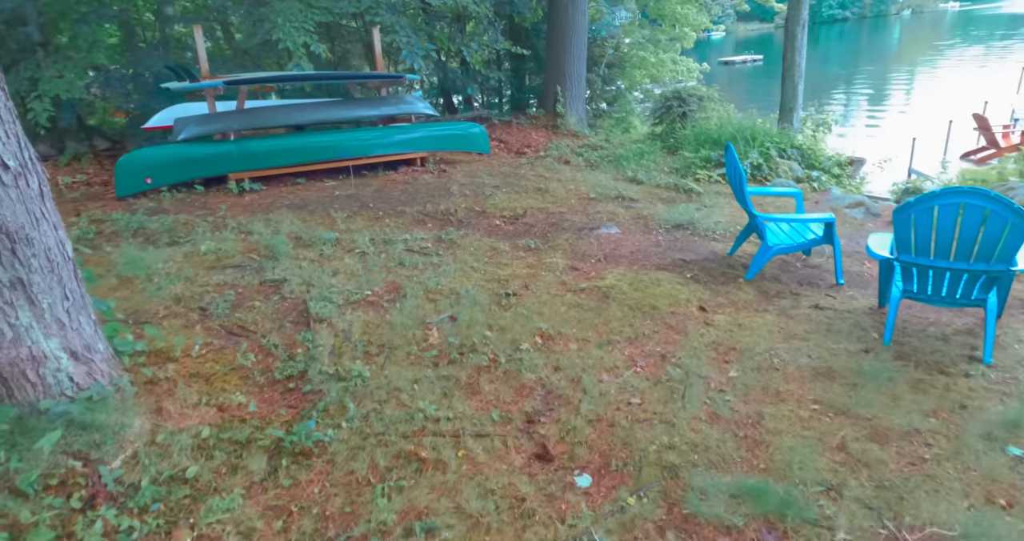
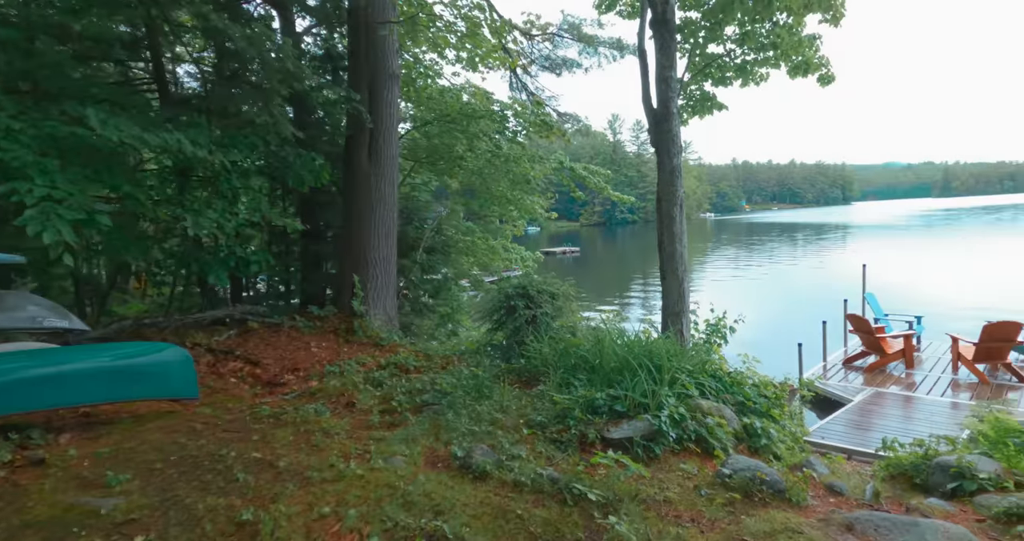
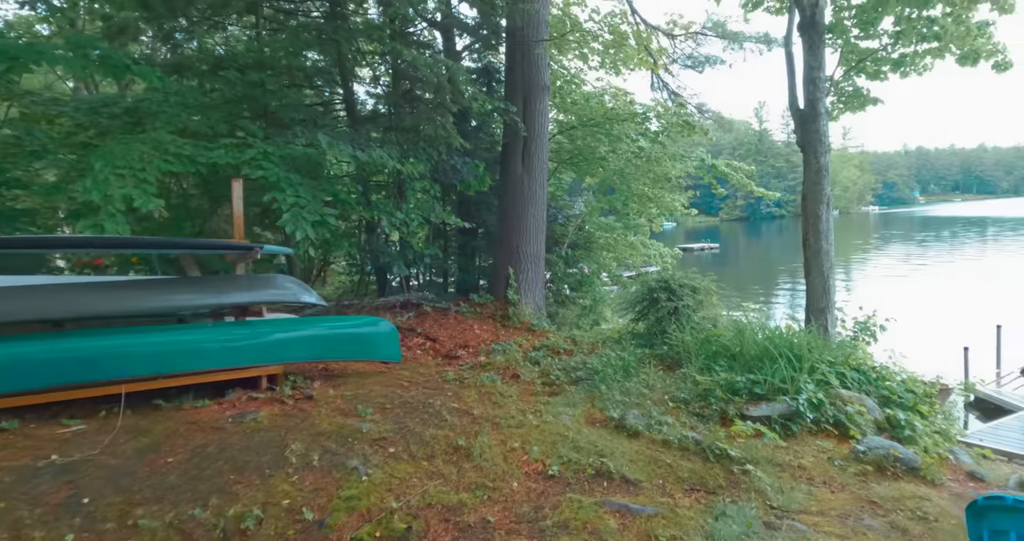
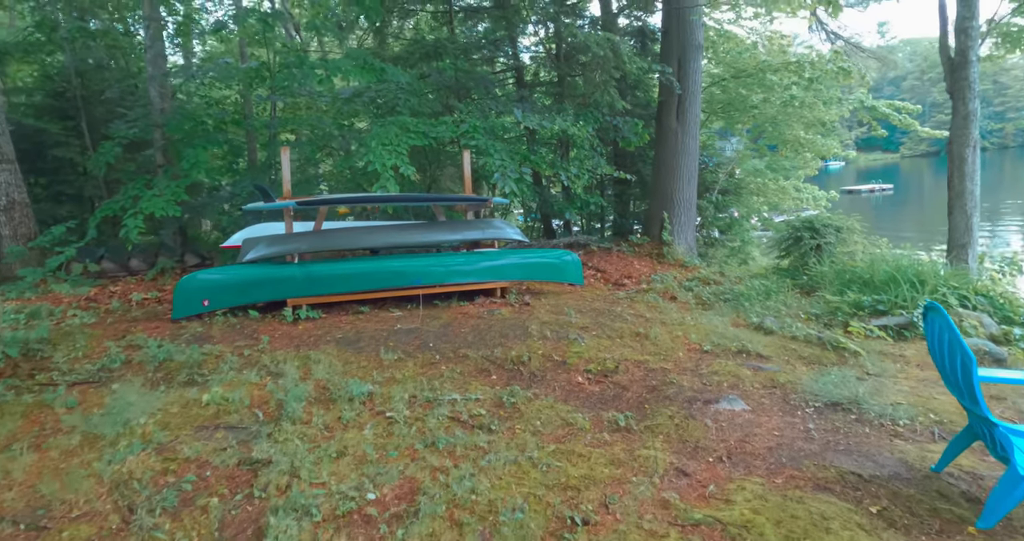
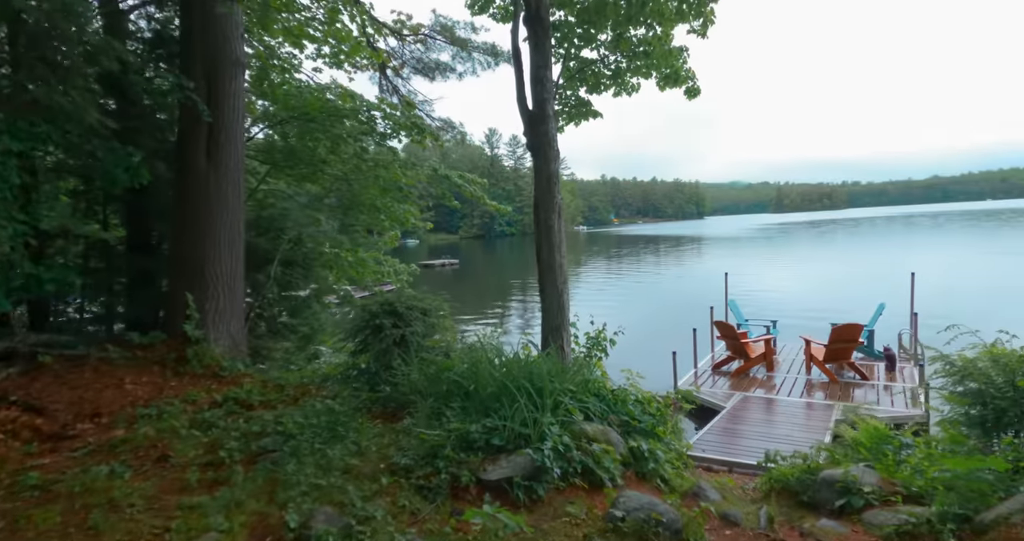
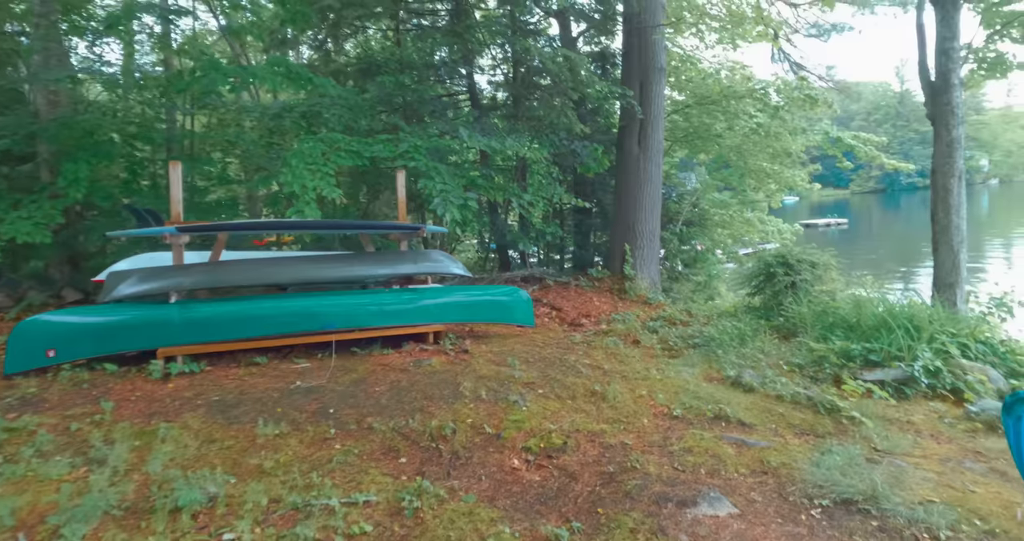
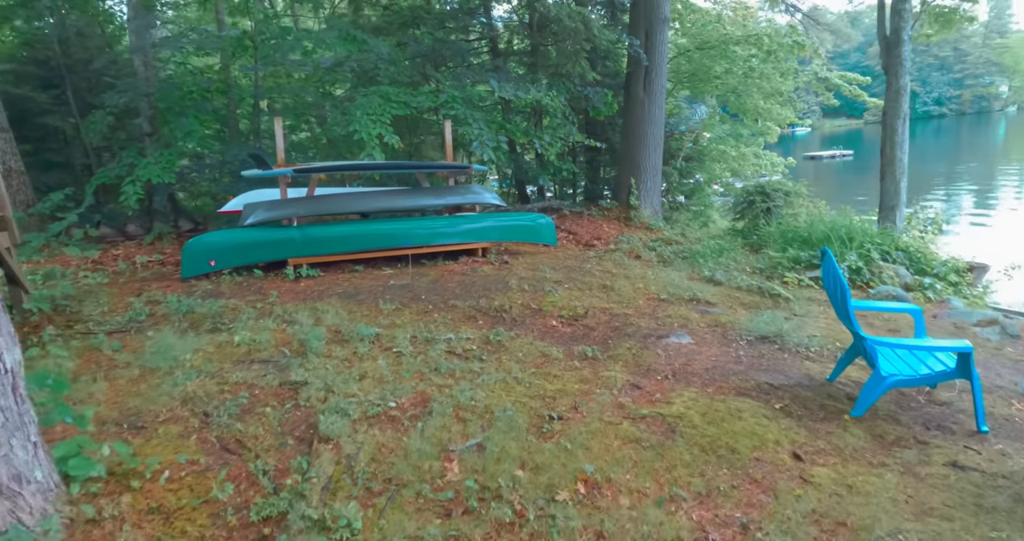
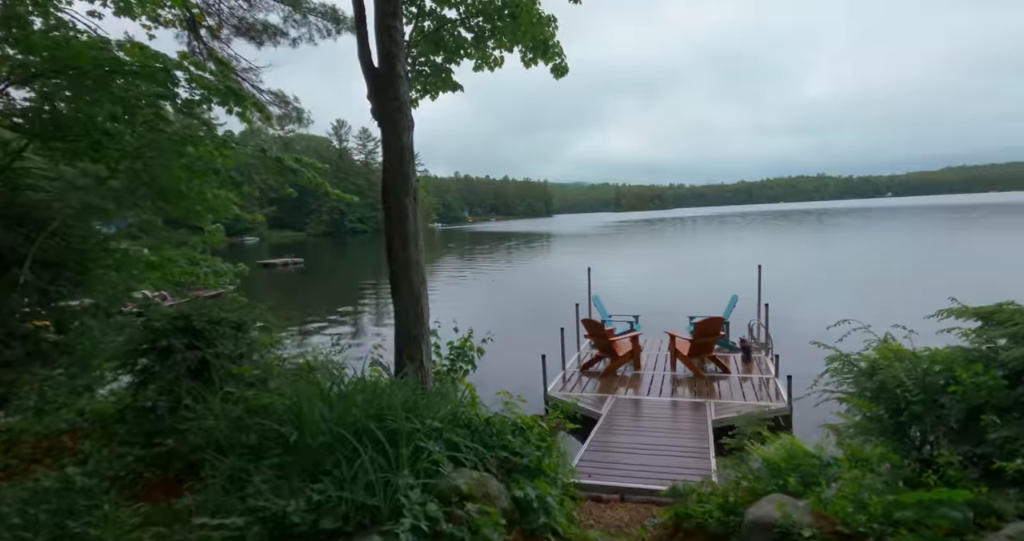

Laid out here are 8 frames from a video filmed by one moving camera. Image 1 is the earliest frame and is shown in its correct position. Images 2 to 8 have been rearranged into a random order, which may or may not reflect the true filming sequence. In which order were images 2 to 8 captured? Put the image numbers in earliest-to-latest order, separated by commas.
7, 4, 6, 3, 2, 5, 8
